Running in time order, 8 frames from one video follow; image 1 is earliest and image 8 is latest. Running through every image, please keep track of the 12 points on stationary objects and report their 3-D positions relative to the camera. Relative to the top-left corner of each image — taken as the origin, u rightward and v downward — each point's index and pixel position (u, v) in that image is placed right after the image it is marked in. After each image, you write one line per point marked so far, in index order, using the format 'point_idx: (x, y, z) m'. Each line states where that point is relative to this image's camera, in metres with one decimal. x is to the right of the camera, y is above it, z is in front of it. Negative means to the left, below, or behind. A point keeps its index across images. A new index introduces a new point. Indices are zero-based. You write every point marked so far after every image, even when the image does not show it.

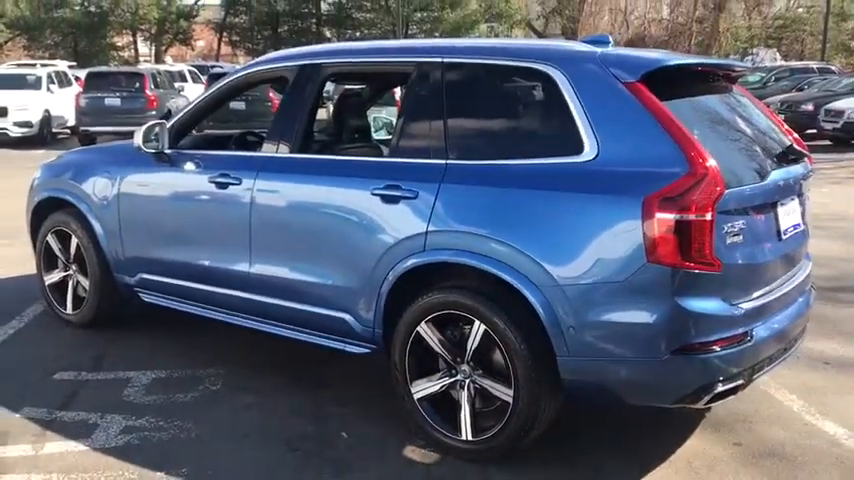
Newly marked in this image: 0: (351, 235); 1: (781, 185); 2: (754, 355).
0: (-0.4, 0.0, +4.6) m
1: (+1.8, +0.3, +4.2) m
2: (+1.6, -0.5, +4.0) m
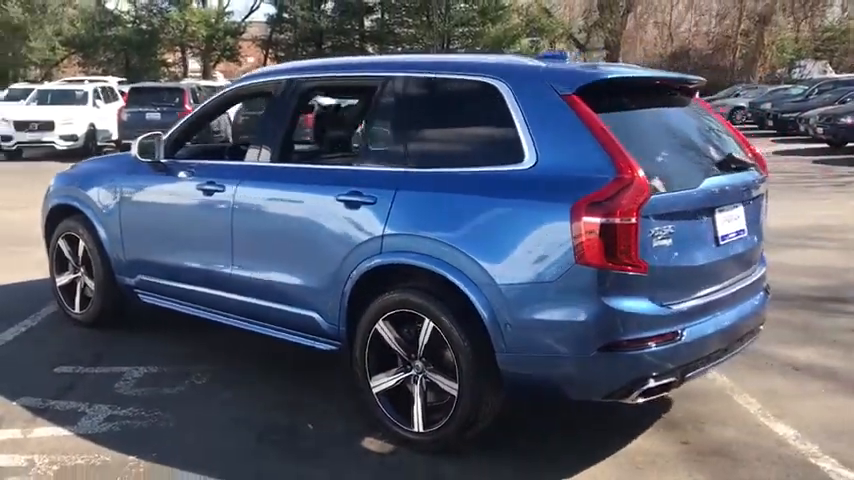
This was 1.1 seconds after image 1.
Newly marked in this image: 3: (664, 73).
0: (-0.7, 0.0, +4.9) m
1: (+1.6, +0.3, +4.4) m
2: (+1.3, -0.6, +4.2) m
3: (+1.3, +0.9, +4.7) m
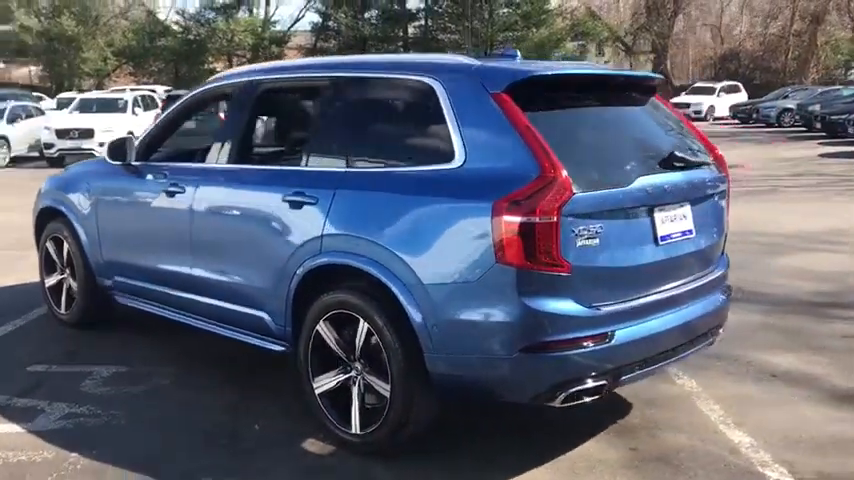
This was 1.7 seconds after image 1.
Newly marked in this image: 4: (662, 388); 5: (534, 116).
0: (-1.0, 0.0, +4.9) m
1: (+1.2, +0.2, +4.3) m
2: (+0.9, -0.6, +4.0) m
3: (+1.0, +0.9, +4.6) m
4: (+1.5, -1.0, +5.5) m
5: (+0.5, +0.6, +4.2) m
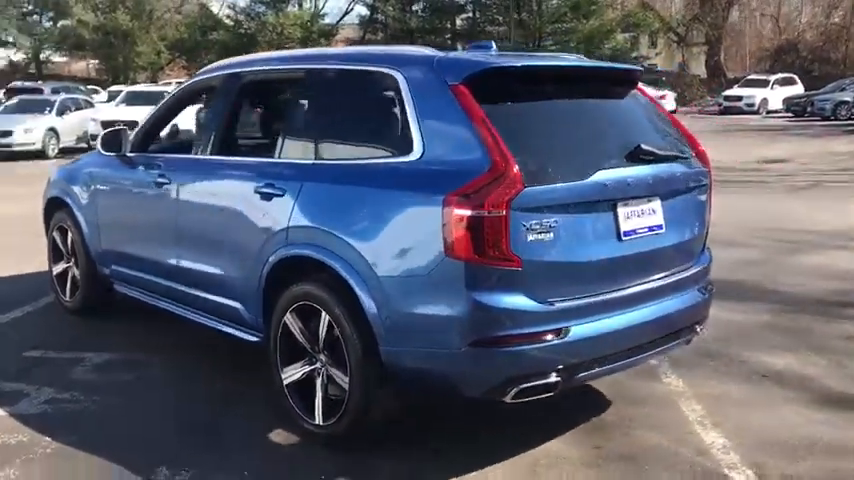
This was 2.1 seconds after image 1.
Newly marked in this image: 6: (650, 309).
0: (-1.1, +0.1, +4.9) m
1: (+1.0, +0.3, +4.2) m
2: (+0.7, -0.5, +4.0) m
3: (+0.8, +1.0, +4.5) m
4: (+1.4, -0.9, +5.4) m
5: (+0.3, +0.7, +4.1) m
6: (+1.2, -0.4, +4.4) m
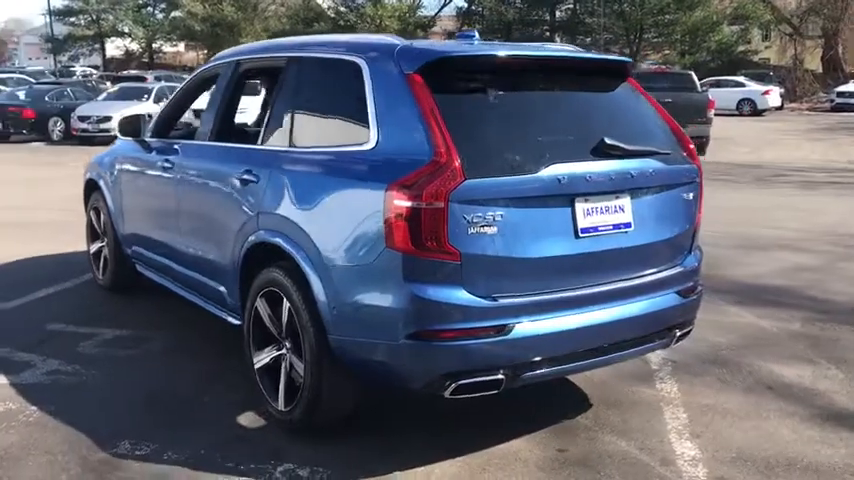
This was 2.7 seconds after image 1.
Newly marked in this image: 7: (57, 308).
0: (-1.2, +0.1, +5.0) m
1: (+0.8, +0.3, +4.0) m
2: (+0.4, -0.5, +3.9) m
3: (+0.7, +1.0, +4.3) m
4: (+1.3, -0.9, +5.2) m
5: (+0.1, +0.7, +4.0) m
6: (+0.9, -0.4, +4.2) m
7: (-3.0, -0.6, +6.9) m
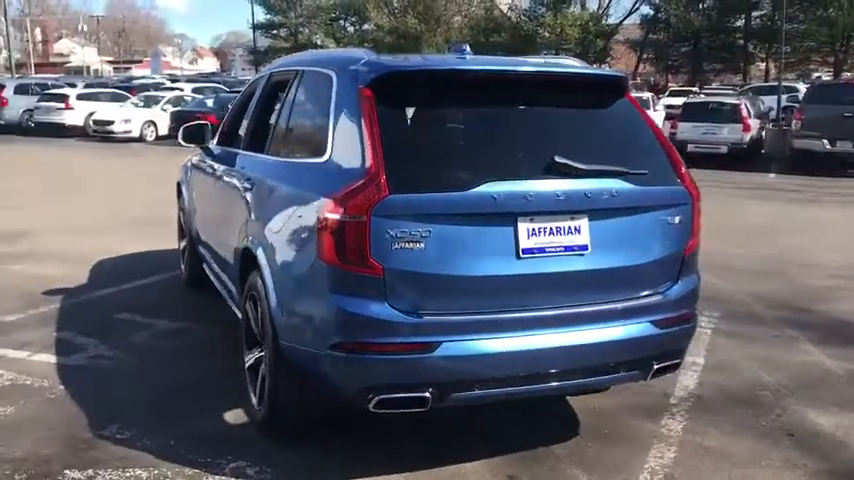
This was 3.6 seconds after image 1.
0: (-1.2, +0.1, +5.3) m
1: (+0.5, +0.2, +3.8) m
2: (+0.1, -0.6, +3.8) m
3: (+0.5, +0.9, +4.2) m
4: (+1.2, -1.1, +4.9) m
5: (-0.1, +0.6, +4.0) m
6: (+0.7, -0.5, +4.0) m
7: (-2.6, -0.5, +7.5) m
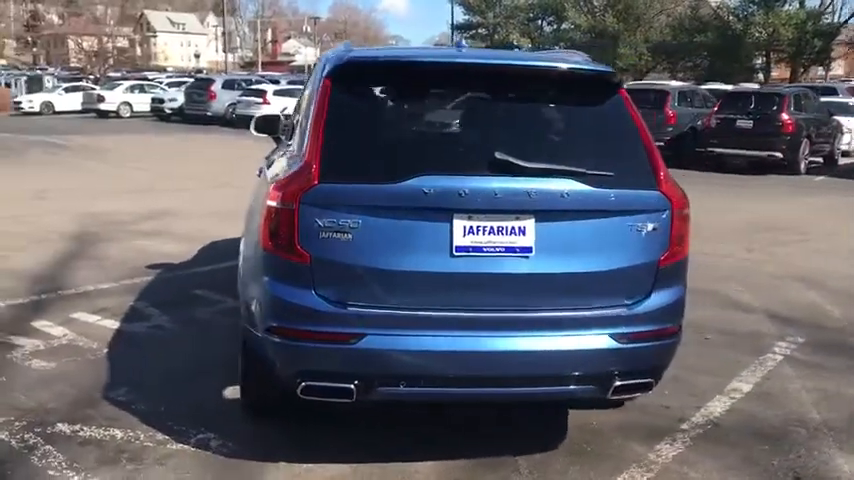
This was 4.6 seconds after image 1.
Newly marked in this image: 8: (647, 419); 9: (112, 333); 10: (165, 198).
0: (-1.1, +0.2, +5.6) m
1: (+0.2, +0.2, +3.7) m
2: (-0.2, -0.6, +3.7) m
3: (+0.3, +0.9, +4.0) m
4: (+1.1, -1.1, +4.5) m
5: (-0.3, +0.7, +4.0) m
6: (+0.4, -0.5, +3.8) m
7: (-2.0, -0.4, +8.0) m
8: (+1.3, -1.1, +4.9) m
9: (-2.3, -0.7, +6.3) m
10: (-4.3, +0.7, +13.7) m
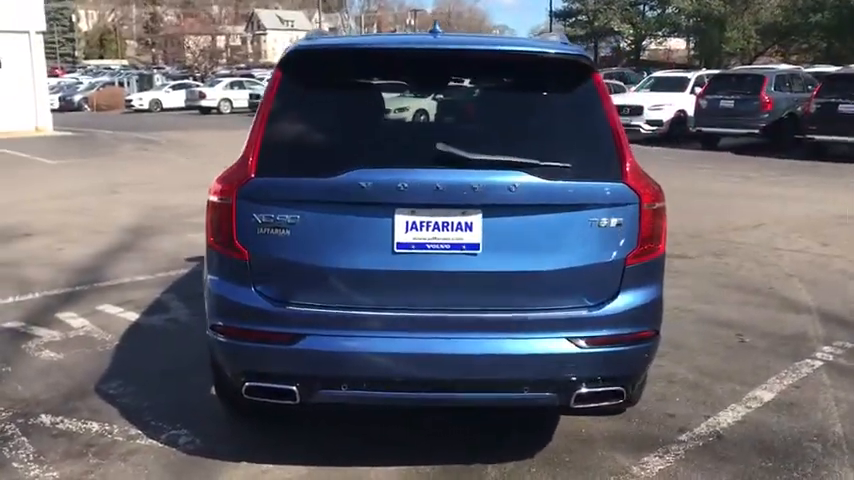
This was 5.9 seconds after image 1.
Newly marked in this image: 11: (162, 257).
0: (-1.1, +0.3, +5.5) m
1: (0.0, +0.2, +3.5) m
2: (-0.5, -0.5, +3.6) m
3: (+0.1, +0.9, +3.8) m
4: (+0.9, -1.1, +4.2) m
5: (-0.5, +0.7, +3.9) m
6: (+0.1, -0.4, +3.6) m
7: (-1.6, -0.3, +8.0) m
8: (+1.2, -1.0, +4.6) m
9: (-2.2, -0.7, +6.4) m
10: (-3.2, +0.8, +14.0) m
11: (-2.7, -0.2, +8.4) m
